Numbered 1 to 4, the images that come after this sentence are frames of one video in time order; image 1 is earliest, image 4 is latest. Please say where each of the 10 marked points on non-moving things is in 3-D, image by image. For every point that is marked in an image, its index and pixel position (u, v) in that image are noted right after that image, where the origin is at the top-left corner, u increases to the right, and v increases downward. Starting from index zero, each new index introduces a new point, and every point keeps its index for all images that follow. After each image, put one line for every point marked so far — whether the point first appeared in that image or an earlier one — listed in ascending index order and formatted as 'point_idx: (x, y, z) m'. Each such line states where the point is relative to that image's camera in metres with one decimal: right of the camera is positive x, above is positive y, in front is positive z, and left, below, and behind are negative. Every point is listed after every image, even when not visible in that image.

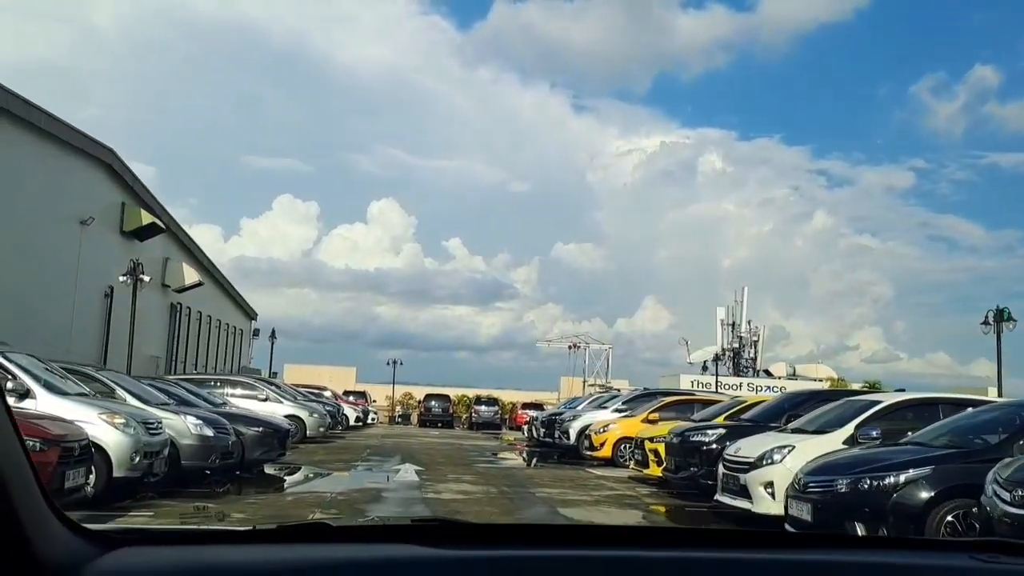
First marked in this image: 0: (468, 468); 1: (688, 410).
0: (-0.8, -3.4, +17.5) m
1: (+3.7, -2.6, +19.8) m
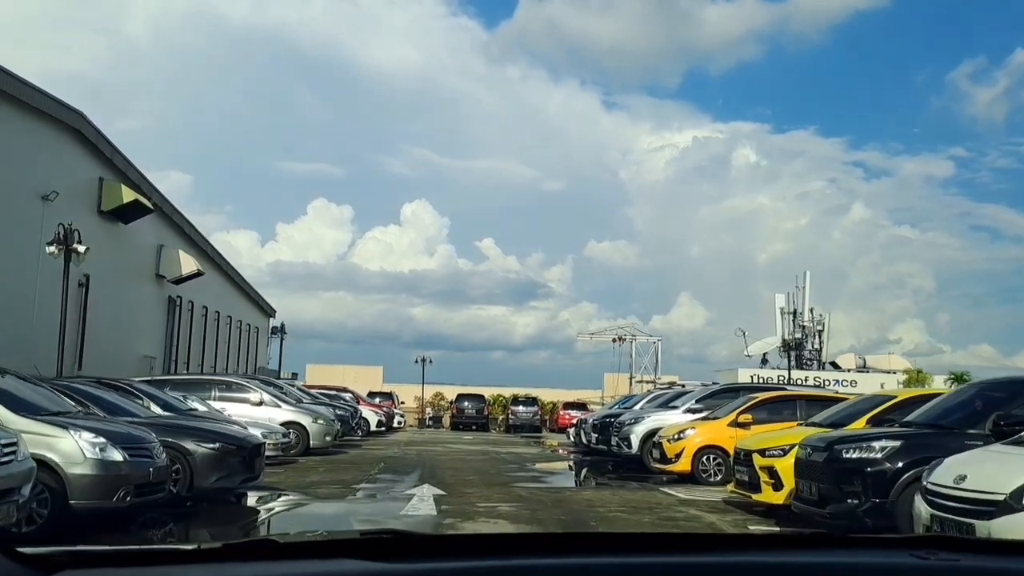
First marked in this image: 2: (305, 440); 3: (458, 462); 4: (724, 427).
0: (-0.1, -2.9, +13.3) m
1: (+4.5, -2.0, +15.4) m
2: (-4.3, -3.2, +19.6) m
3: (-1.1, -3.5, +18.9) m
4: (+3.4, -2.2, +15.0) m
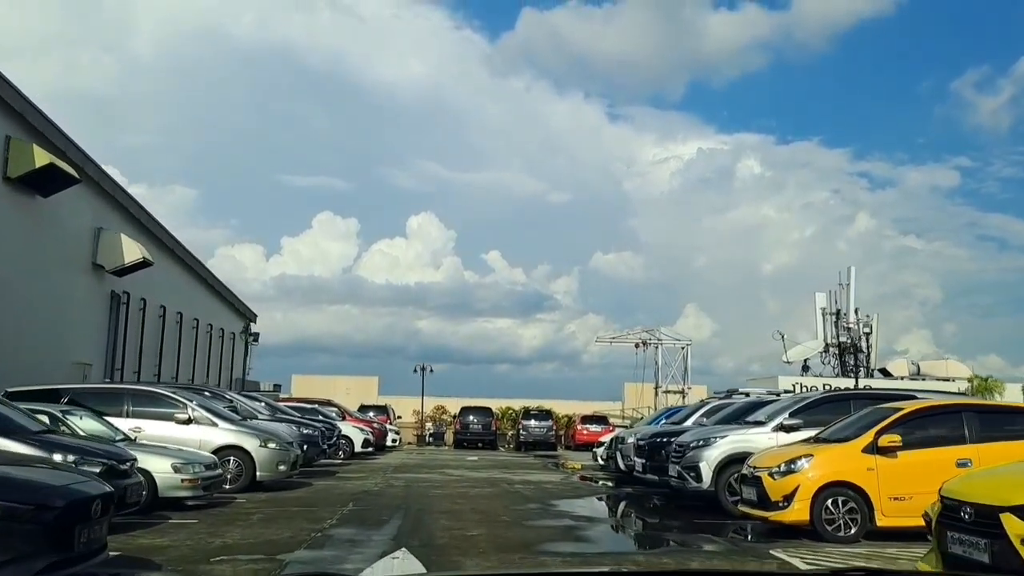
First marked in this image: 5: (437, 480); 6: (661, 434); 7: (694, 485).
0: (+0.2, -2.4, +8.2) m
1: (+4.8, -1.5, +10.3) m
2: (-4.1, -2.8, +14.5) m
3: (-0.8, -3.1, +13.8) m
4: (+3.6, -1.7, +9.9) m
5: (-1.5, -3.8, +18.3) m
6: (+2.4, -2.4, +15.3) m
7: (+2.4, -2.6, +12.5) m
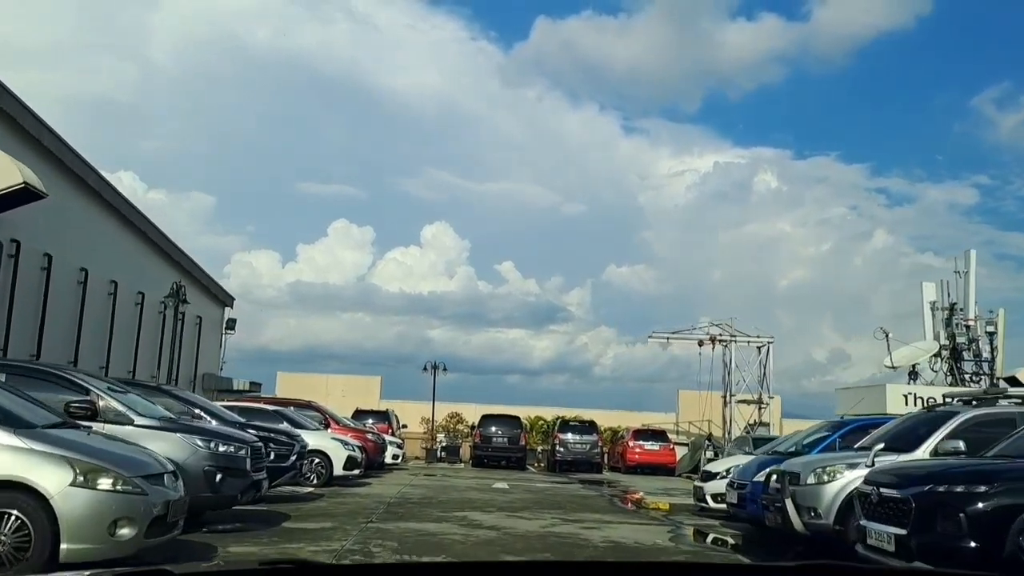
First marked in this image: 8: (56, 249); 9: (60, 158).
0: (+0.9, -1.3, +0.2) m
1: (+5.6, -0.5, +2.2) m
2: (-3.2, -1.8, +6.5) m
3: (0.0, -2.1, +5.8) m
4: (+4.4, -0.7, +1.9) m
5: (-0.6, -2.8, +10.3) m
6: (+3.3, -1.4, +7.3) m
7: (+3.2, -1.6, +4.4) m
8: (-9.7, +0.7, +20.3) m
9: (-9.3, +2.5, +19.8) m
